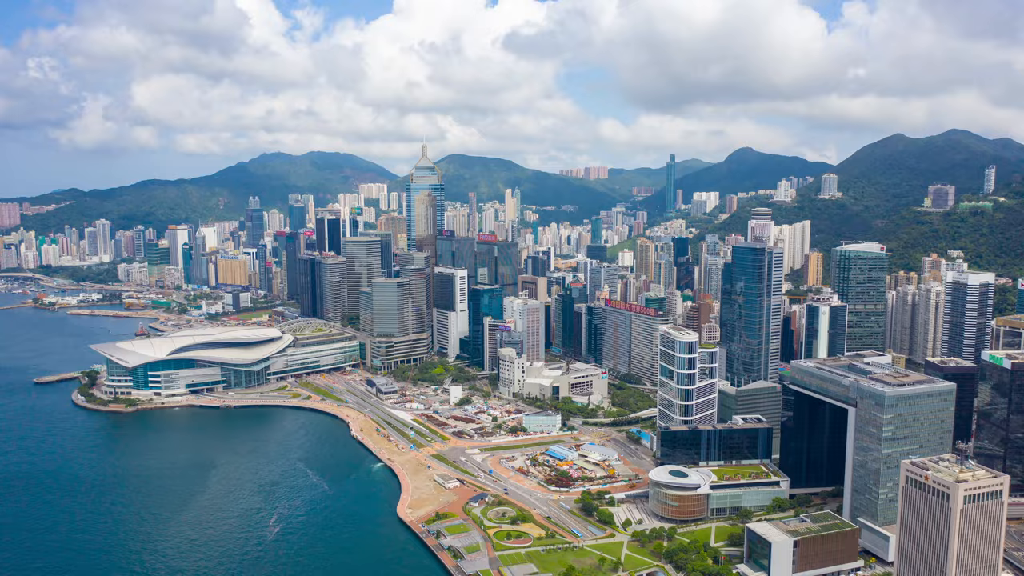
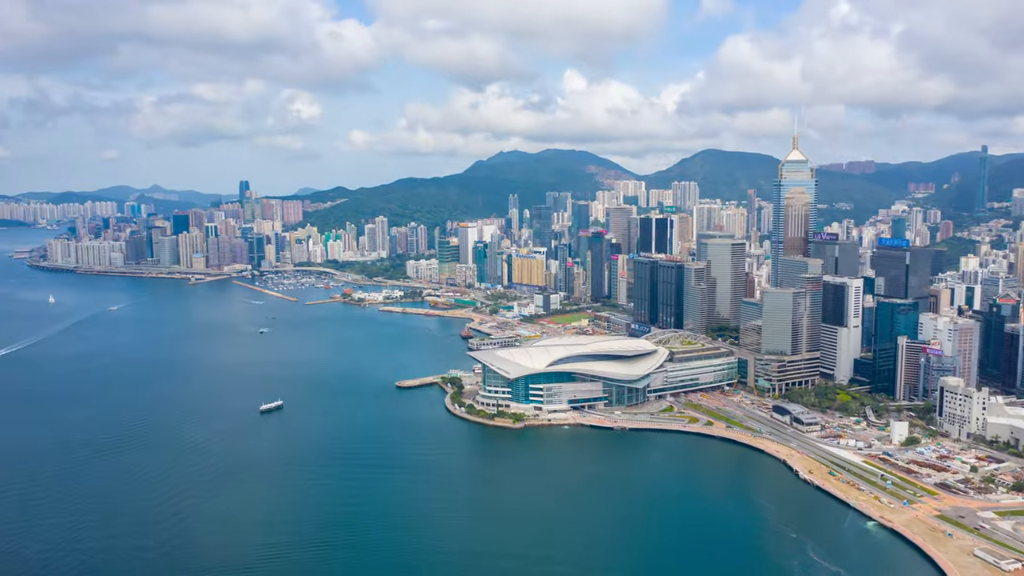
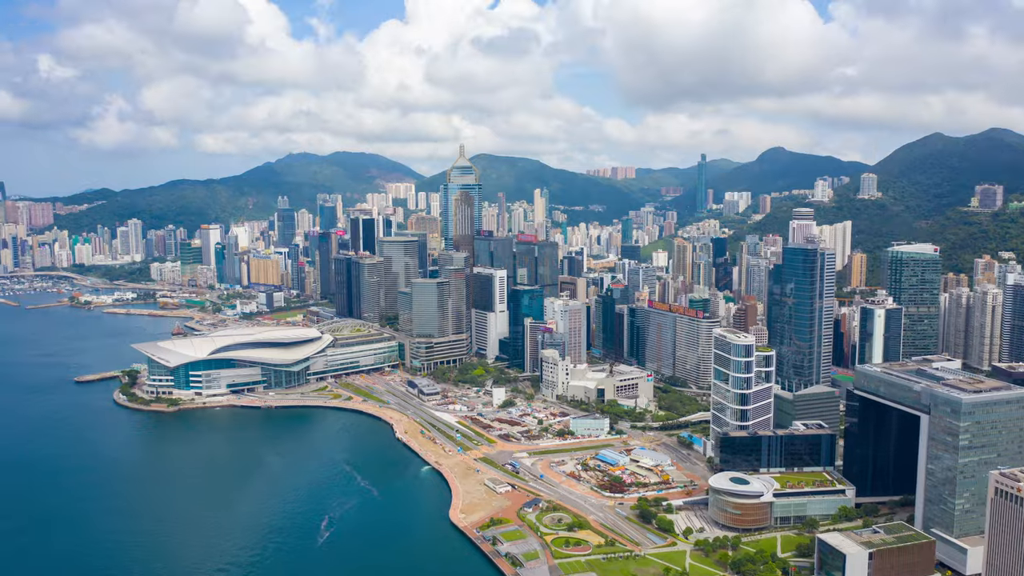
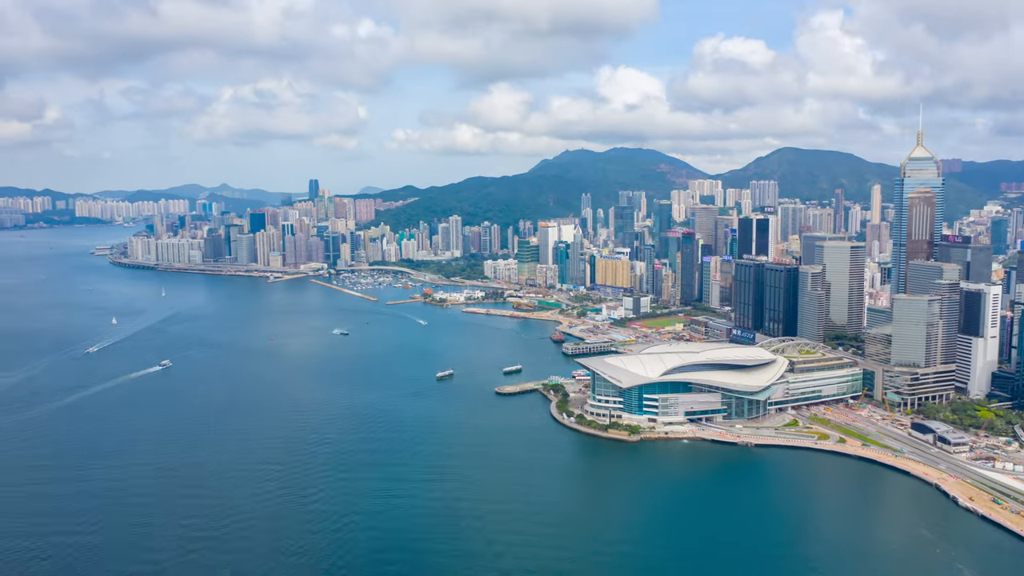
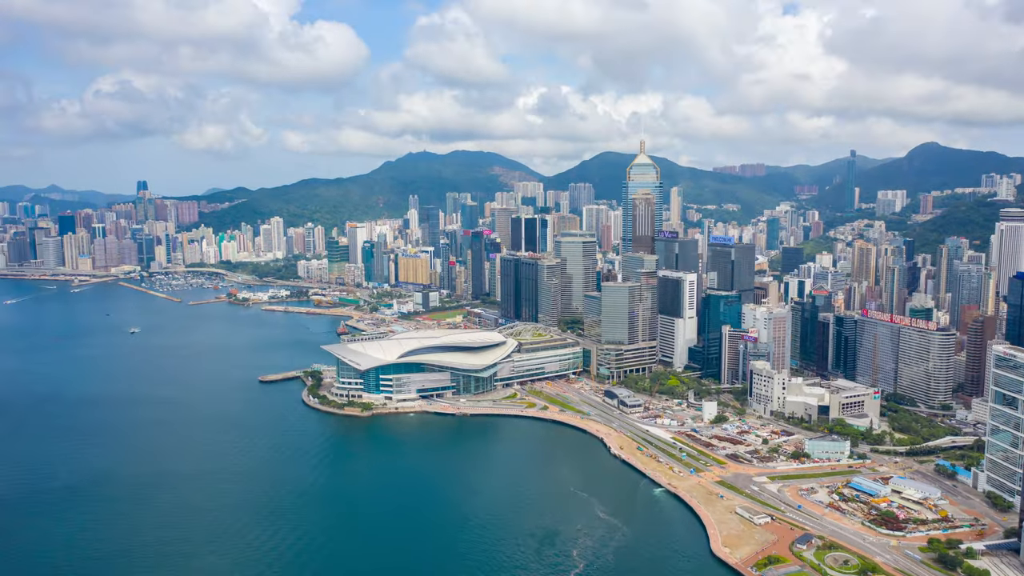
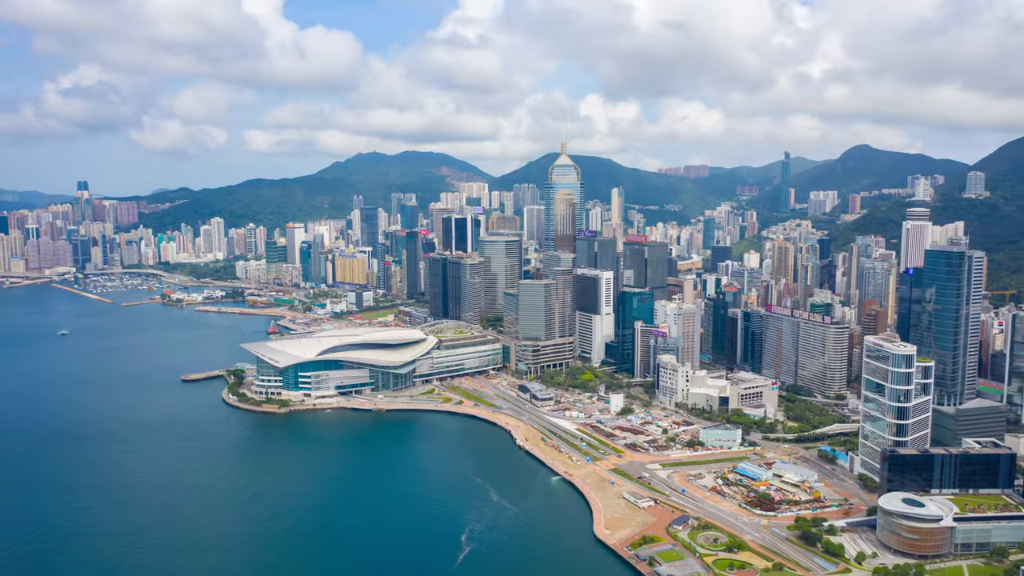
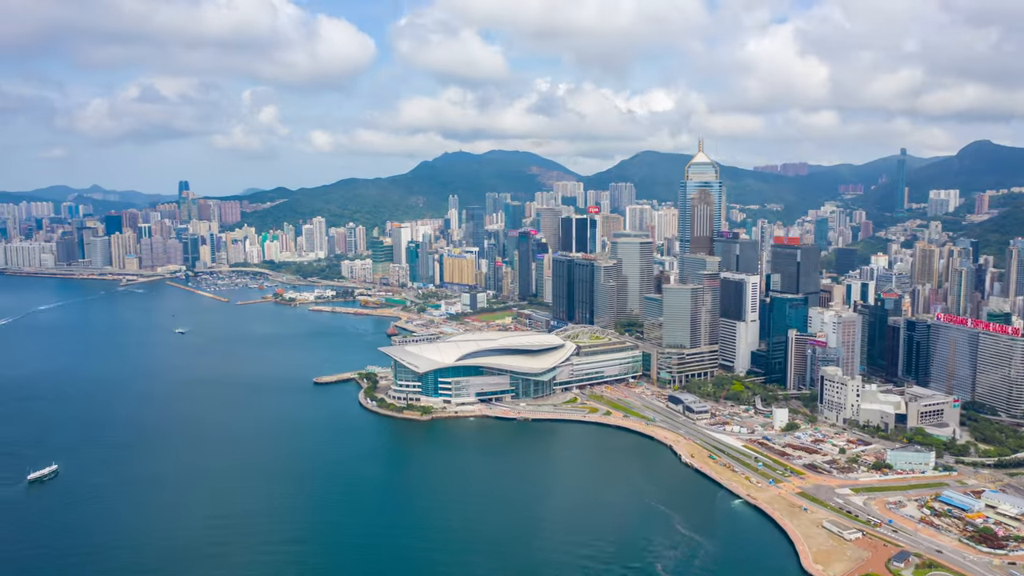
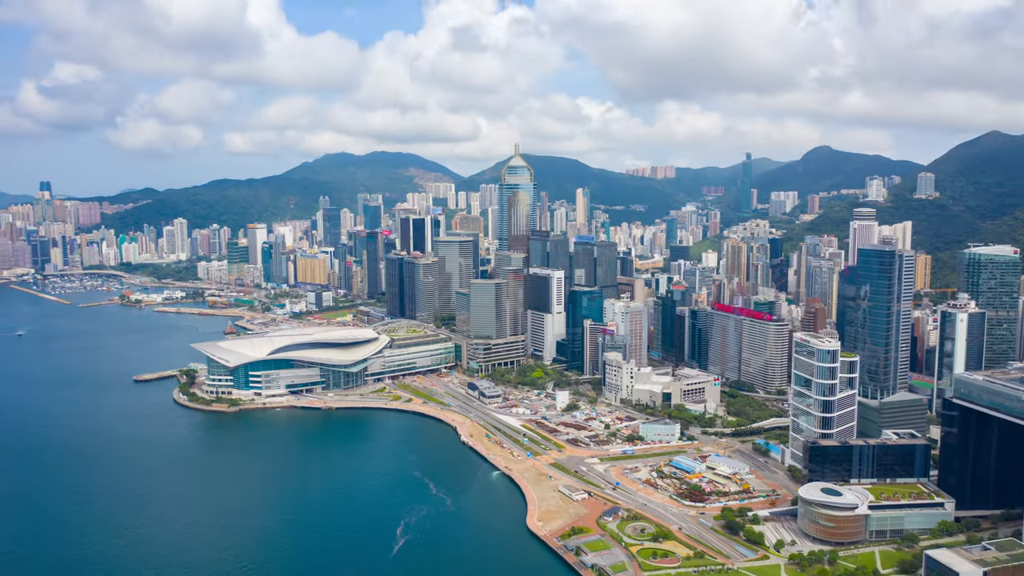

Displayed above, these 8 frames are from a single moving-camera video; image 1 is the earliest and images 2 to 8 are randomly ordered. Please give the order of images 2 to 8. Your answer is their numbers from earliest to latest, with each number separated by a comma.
3, 8, 6, 5, 7, 2, 4
